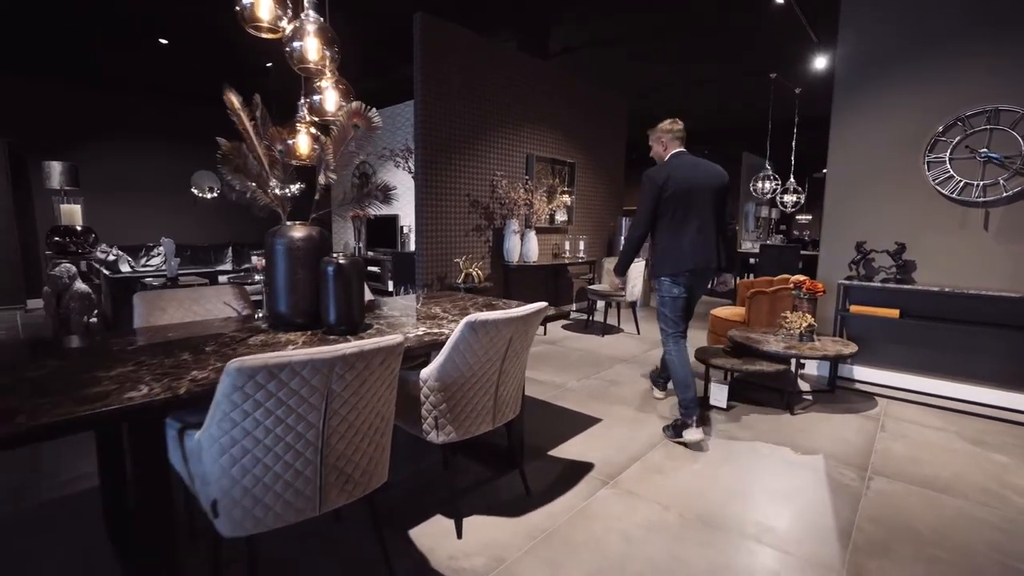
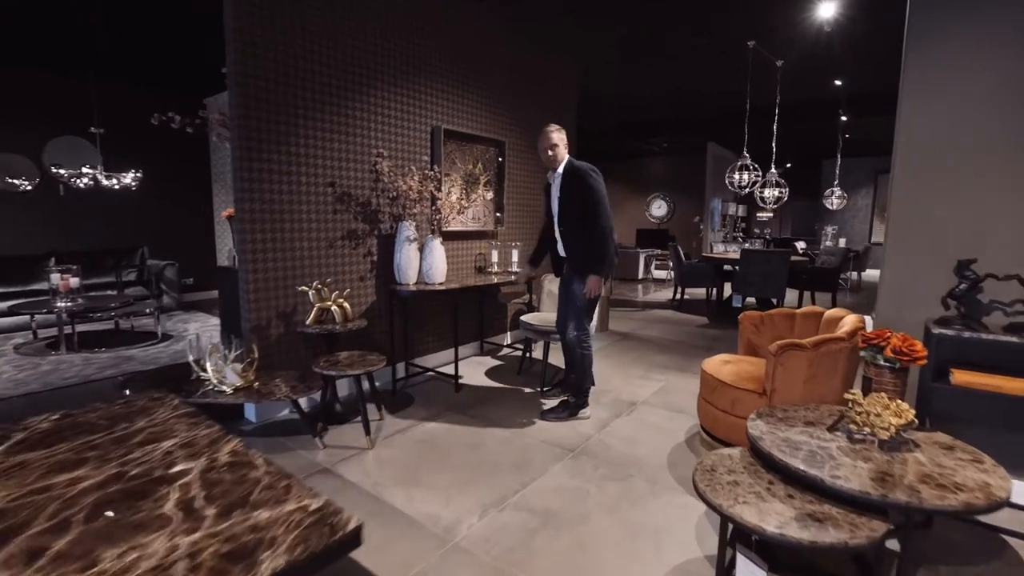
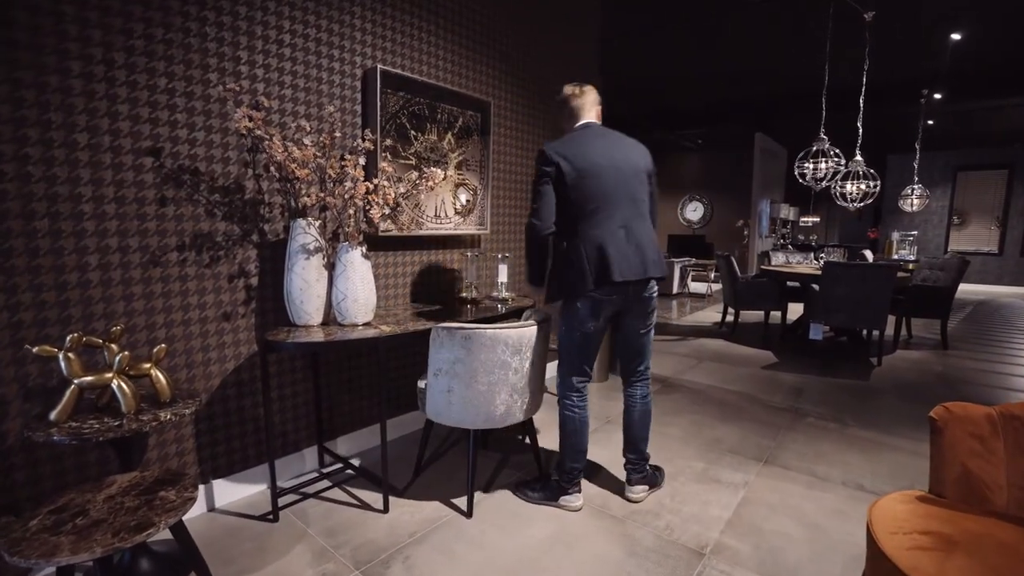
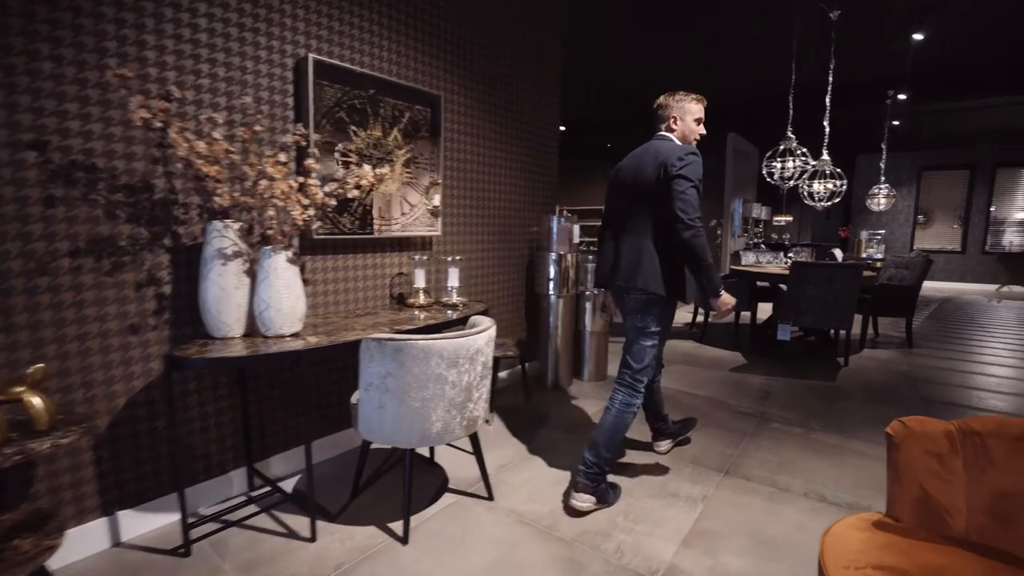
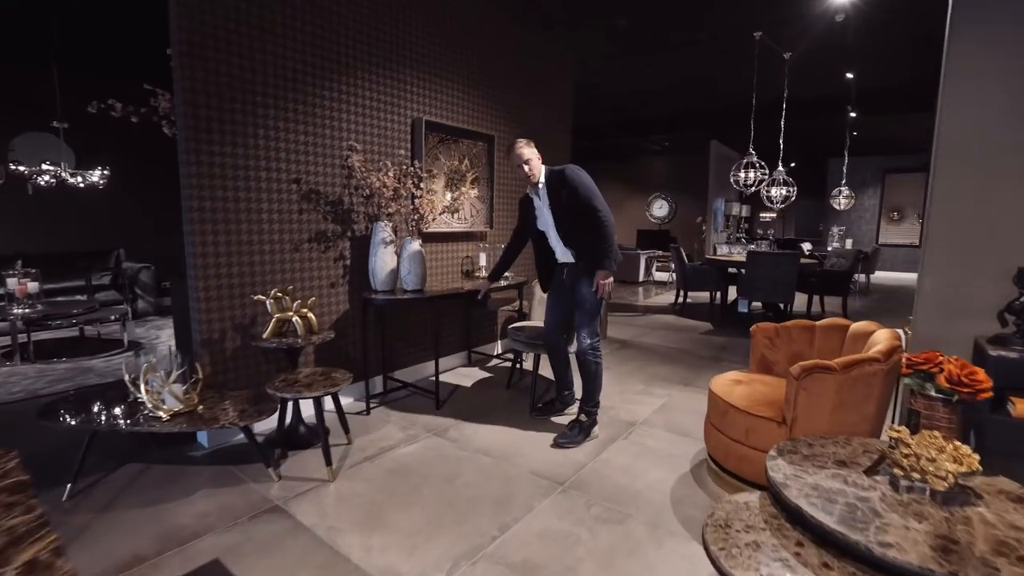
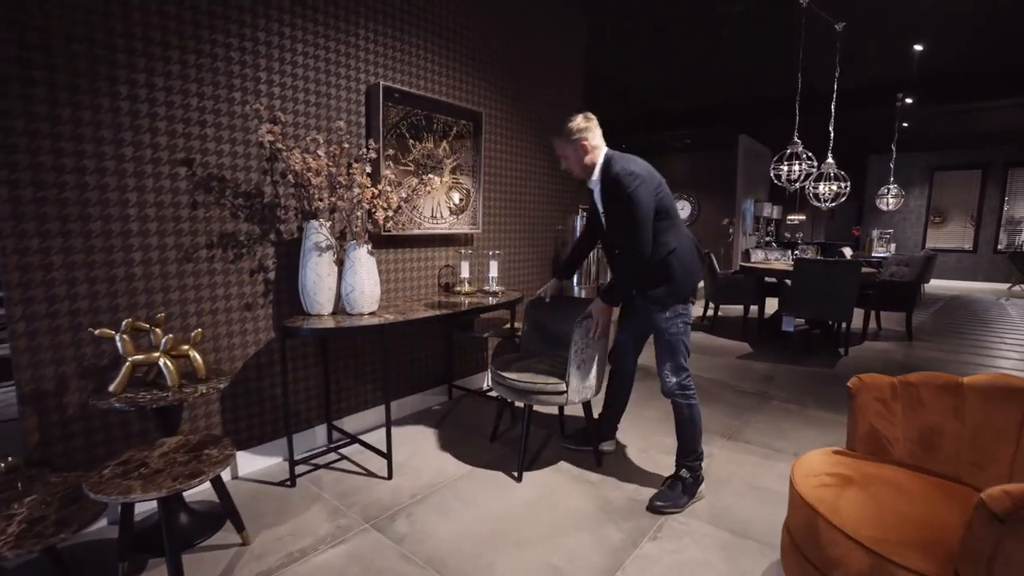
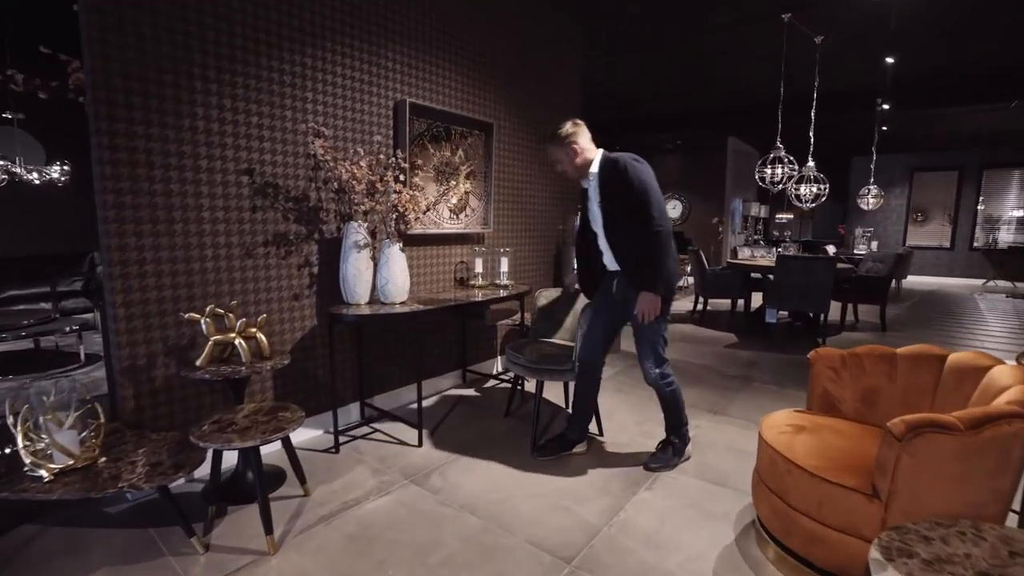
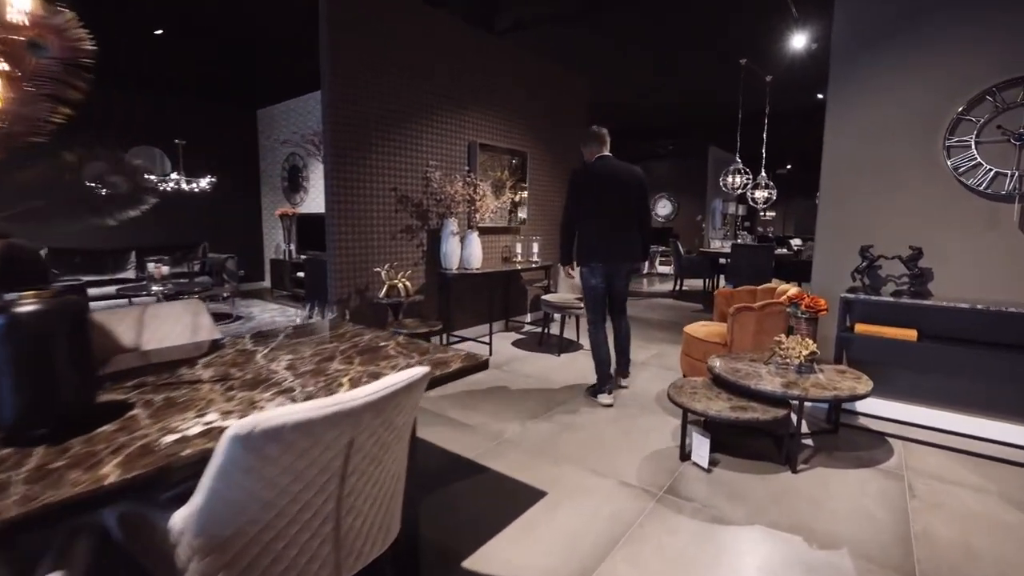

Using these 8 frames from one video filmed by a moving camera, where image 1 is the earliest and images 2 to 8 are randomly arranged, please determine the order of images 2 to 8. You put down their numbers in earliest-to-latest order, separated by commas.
8, 2, 5, 7, 6, 3, 4
